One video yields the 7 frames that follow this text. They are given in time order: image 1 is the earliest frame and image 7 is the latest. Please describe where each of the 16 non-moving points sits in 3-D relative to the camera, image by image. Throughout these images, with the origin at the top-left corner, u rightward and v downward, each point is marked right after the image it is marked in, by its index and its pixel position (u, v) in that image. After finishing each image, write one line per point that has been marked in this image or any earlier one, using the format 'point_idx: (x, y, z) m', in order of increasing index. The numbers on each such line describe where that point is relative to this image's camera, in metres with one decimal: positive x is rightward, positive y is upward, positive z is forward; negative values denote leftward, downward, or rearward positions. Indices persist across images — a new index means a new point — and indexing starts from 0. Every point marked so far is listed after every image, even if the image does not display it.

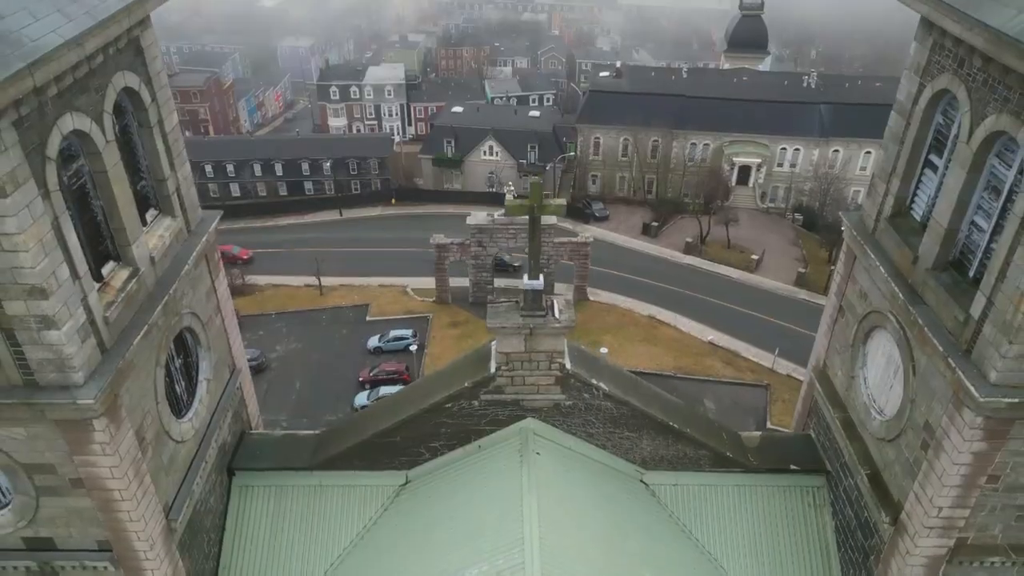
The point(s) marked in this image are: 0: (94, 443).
0: (-4.8, -1.8, +7.2) m
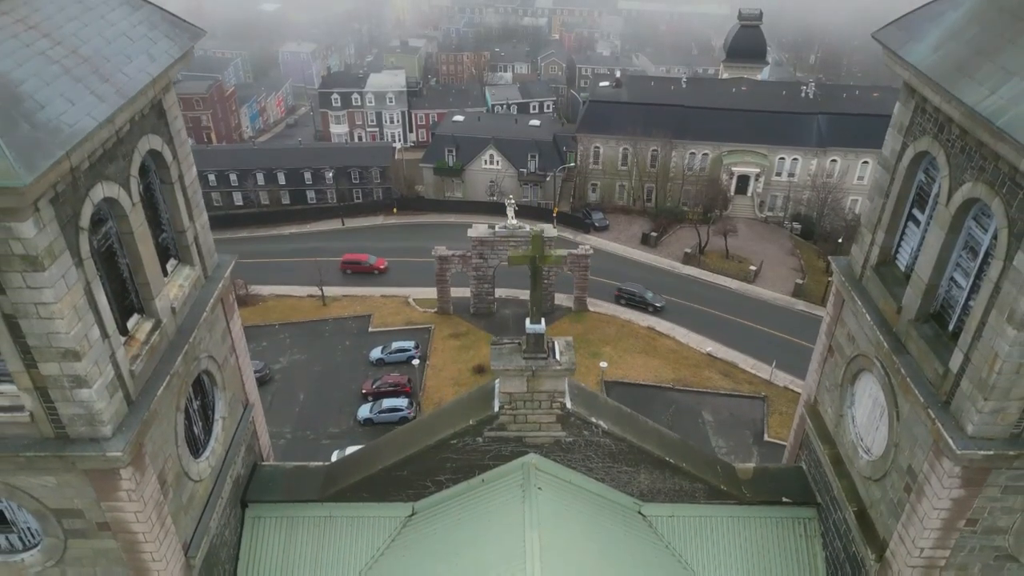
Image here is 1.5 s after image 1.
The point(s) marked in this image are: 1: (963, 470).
0: (-4.7, -2.4, +7.7) m
1: (+5.4, -2.2, +7.6) m
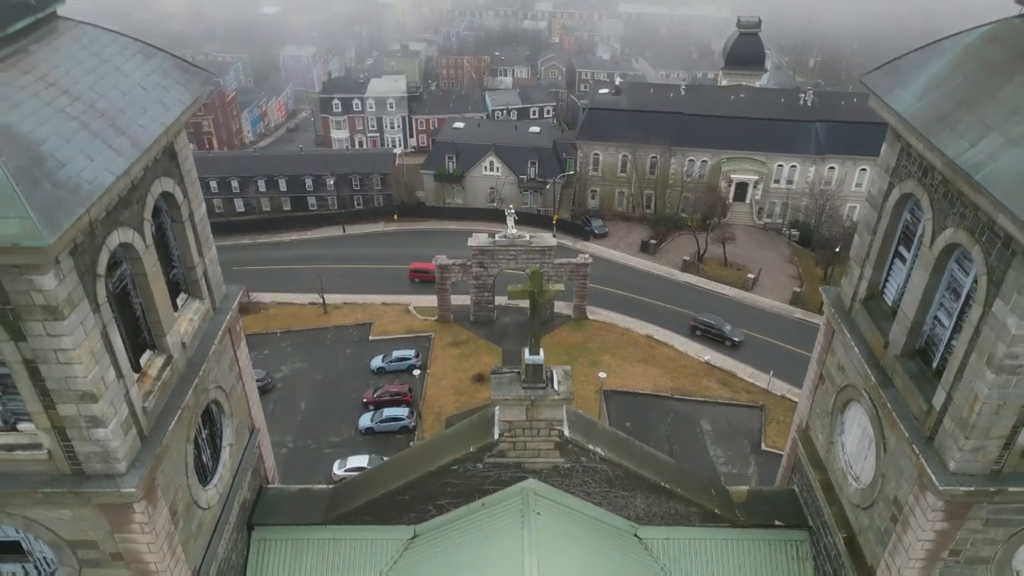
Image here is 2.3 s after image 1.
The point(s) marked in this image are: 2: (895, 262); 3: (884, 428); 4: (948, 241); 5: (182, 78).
0: (-4.7, -2.9, +8.0) m
1: (+5.4, -2.7, +7.9) m
2: (+5.6, +0.4, +9.4) m
3: (+5.3, -2.0, +9.1) m
4: (+5.4, +0.6, +7.8) m
5: (-4.5, +2.8, +8.7) m
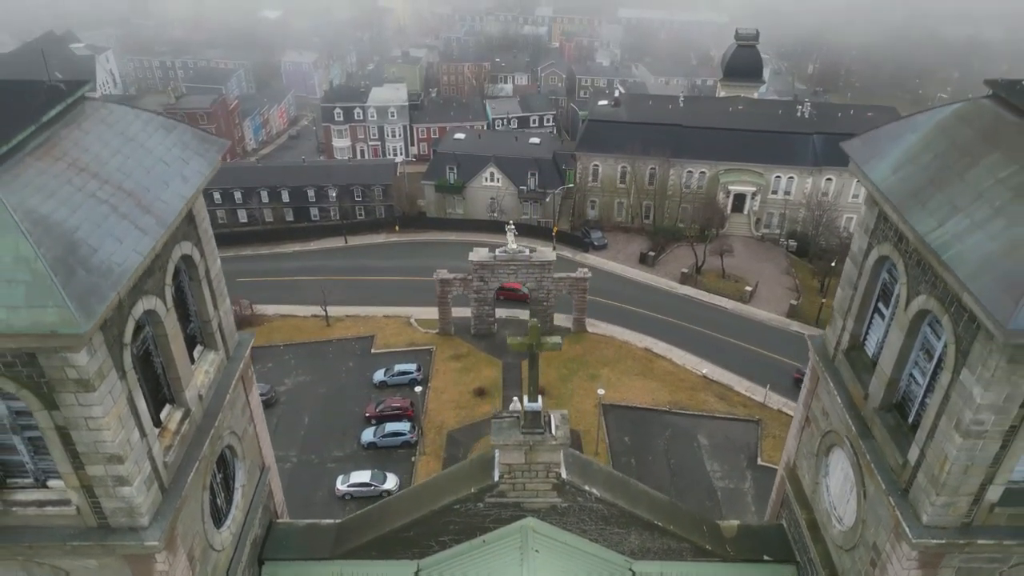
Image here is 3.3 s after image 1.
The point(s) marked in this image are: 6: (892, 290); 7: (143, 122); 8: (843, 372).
0: (-4.7, -3.8, +8.5) m
1: (+5.4, -3.5, +8.4) m
2: (+5.6, -0.4, +9.9) m
3: (+5.3, -2.8, +9.6) m
4: (+5.4, -0.3, +8.3) m
5: (-4.5, +2.0, +9.2) m
6: (+5.6, 0.0, +9.3) m
7: (-5.1, +2.3, +8.8) m
8: (+5.4, -1.4, +10.4) m
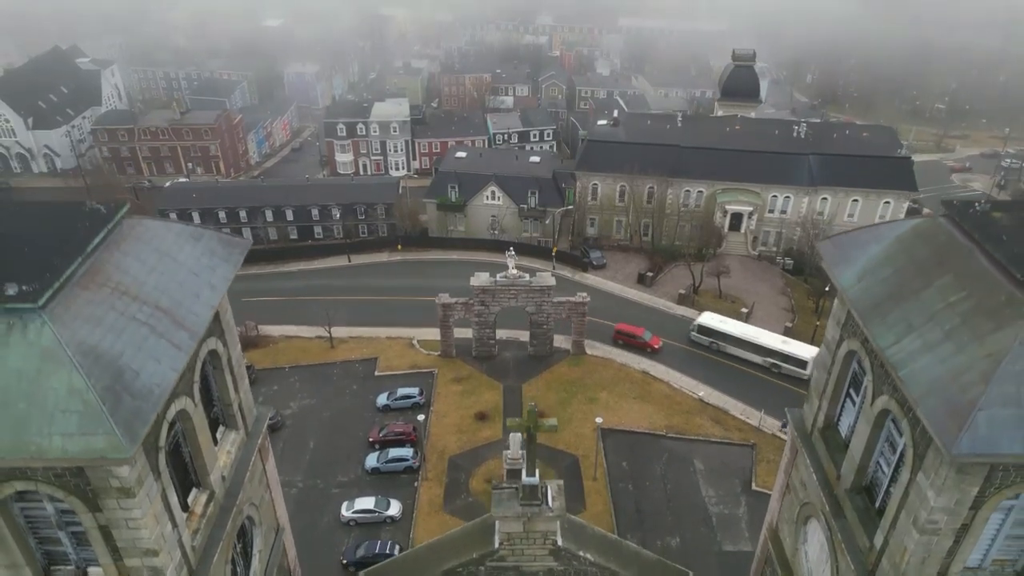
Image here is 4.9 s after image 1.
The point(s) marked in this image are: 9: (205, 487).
0: (-4.8, -5.2, +9.3) m
1: (+5.4, -5.0, +9.2) m
2: (+5.6, -1.9, +10.7) m
3: (+5.3, -4.3, +10.4) m
4: (+5.3, -1.7, +9.1) m
5: (-4.5, +0.5, +10.0) m
6: (+5.6, -1.5, +10.1) m
7: (-5.1, +0.8, +9.6) m
8: (+5.4, -2.8, +11.2) m
9: (-4.9, -3.1, +10.0) m
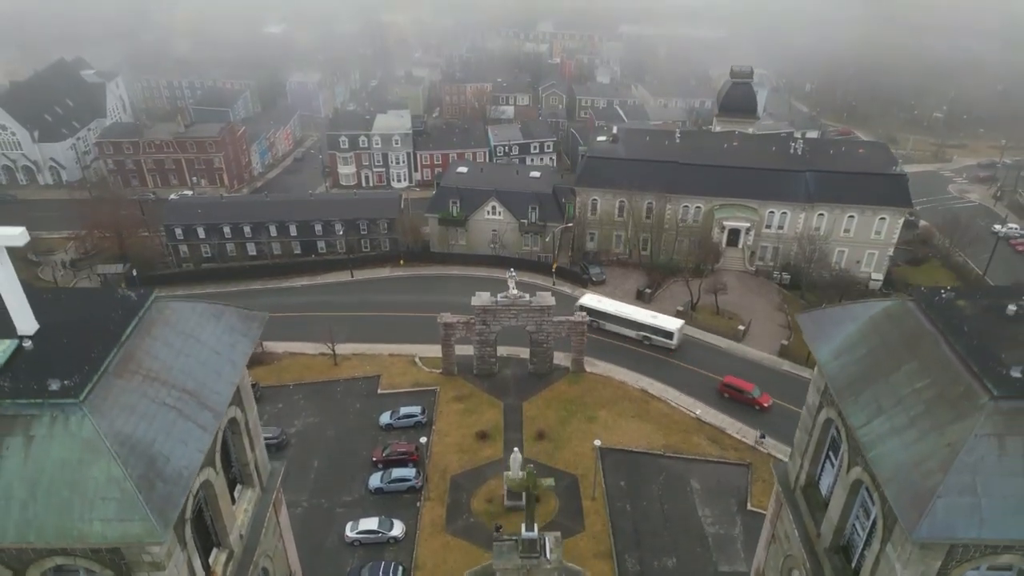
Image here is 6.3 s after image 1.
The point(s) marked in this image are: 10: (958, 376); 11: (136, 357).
0: (-4.8, -6.4, +10.0) m
1: (+5.4, -6.2, +9.9) m
2: (+5.6, -3.1, +11.4) m
3: (+5.3, -5.5, +11.1) m
4: (+5.3, -2.9, +9.8) m
5: (-4.5, -0.7, +10.7) m
6: (+5.6, -2.7, +10.8) m
7: (-5.1, -0.4, +10.3) m
8: (+5.4, -4.1, +11.9) m
9: (-4.9, -4.4, +10.7) m
10: (+6.0, -1.2, +8.6) m
11: (-5.4, -1.0, +9.0) m
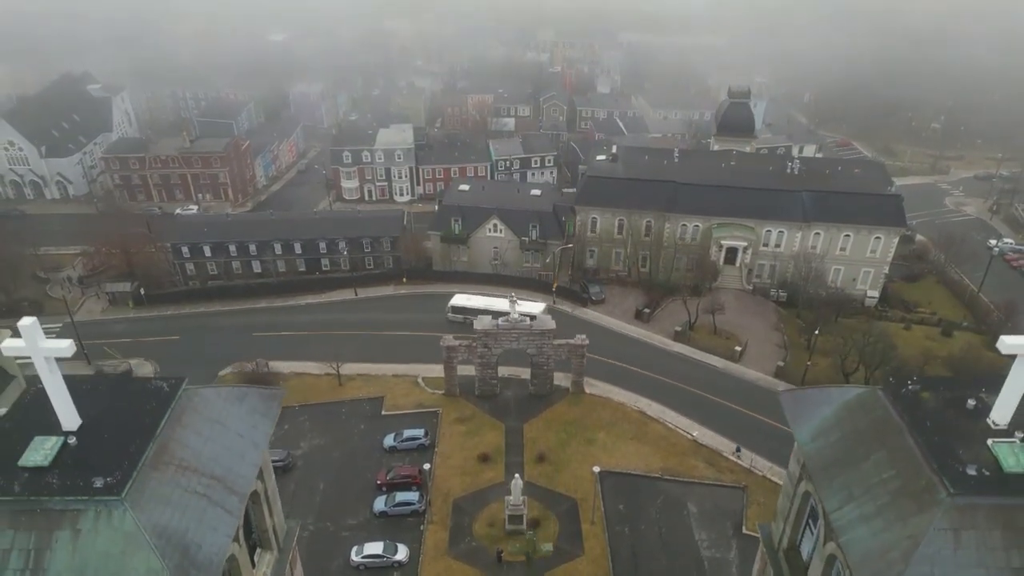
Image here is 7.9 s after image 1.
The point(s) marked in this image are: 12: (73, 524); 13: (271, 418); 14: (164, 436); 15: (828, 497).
0: (-4.8, -7.9, +10.8) m
1: (+5.4, -7.7, +10.7) m
2: (+5.6, -4.6, +12.2) m
3: (+5.3, -7.0, +11.9) m
4: (+5.4, -4.4, +10.6) m
5: (-4.5, -2.2, +11.5) m
6: (+5.6, -4.2, +11.6) m
7: (-5.1, -1.9, +11.1) m
8: (+5.4, -5.6, +12.7) m
9: (-4.8, -5.9, +11.6) m
10: (+6.0, -2.7, +9.4) m
11: (-5.4, -2.5, +9.9) m
12: (-6.2, -3.3, +8.9) m
13: (-4.4, -2.3, +11.5) m
14: (-5.5, -2.3, +10.0) m
15: (+5.0, -3.3, +10.2) m
